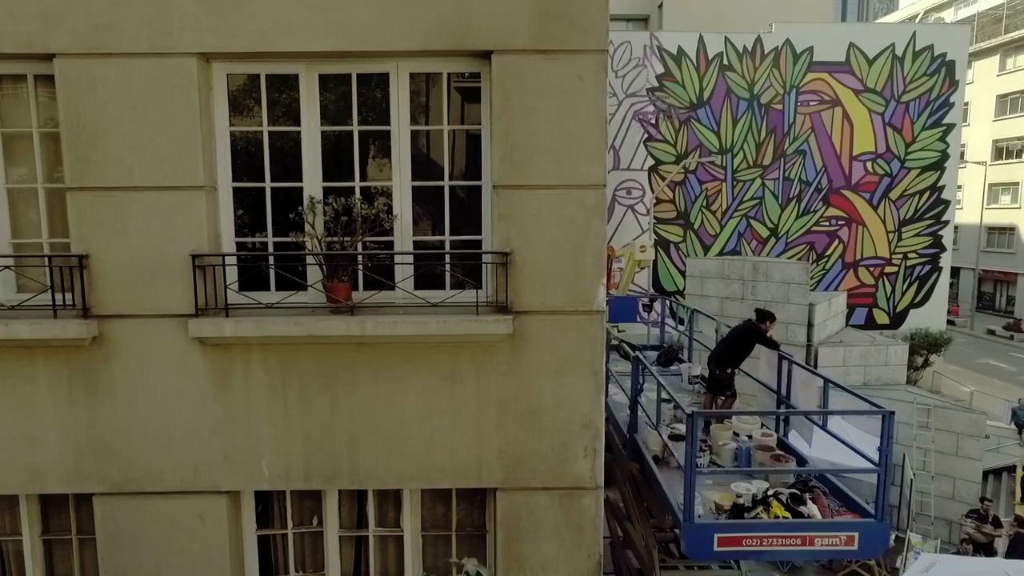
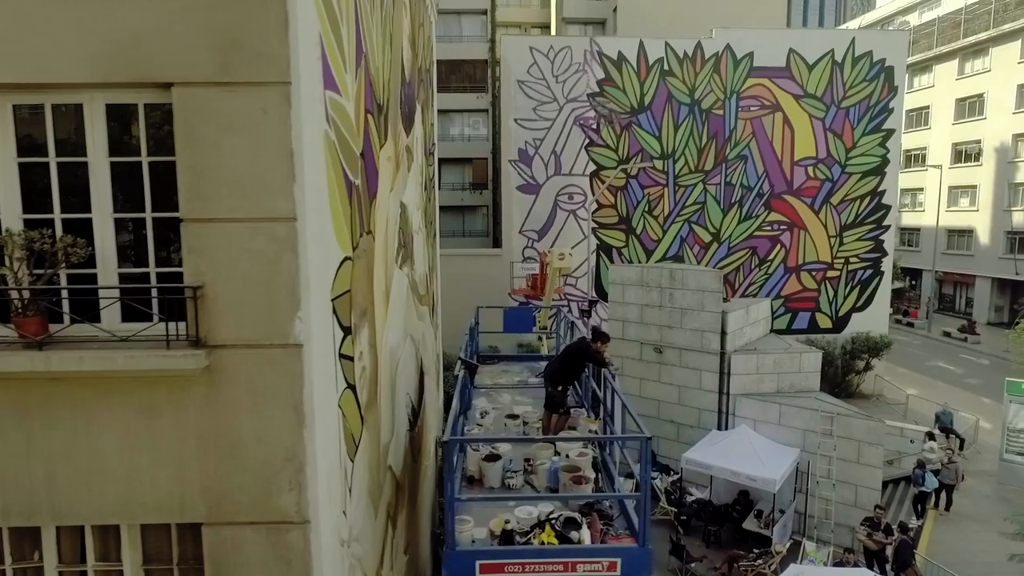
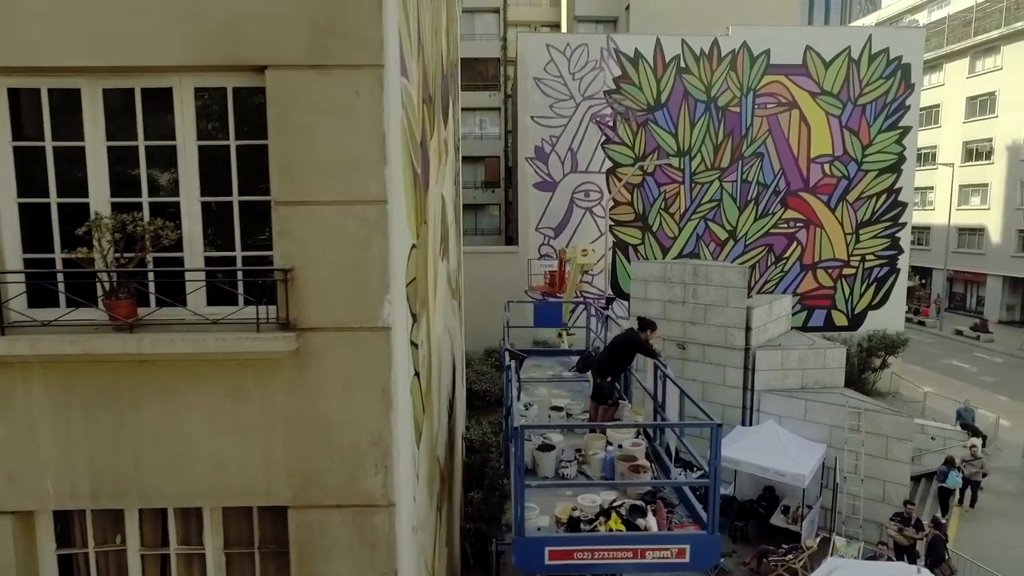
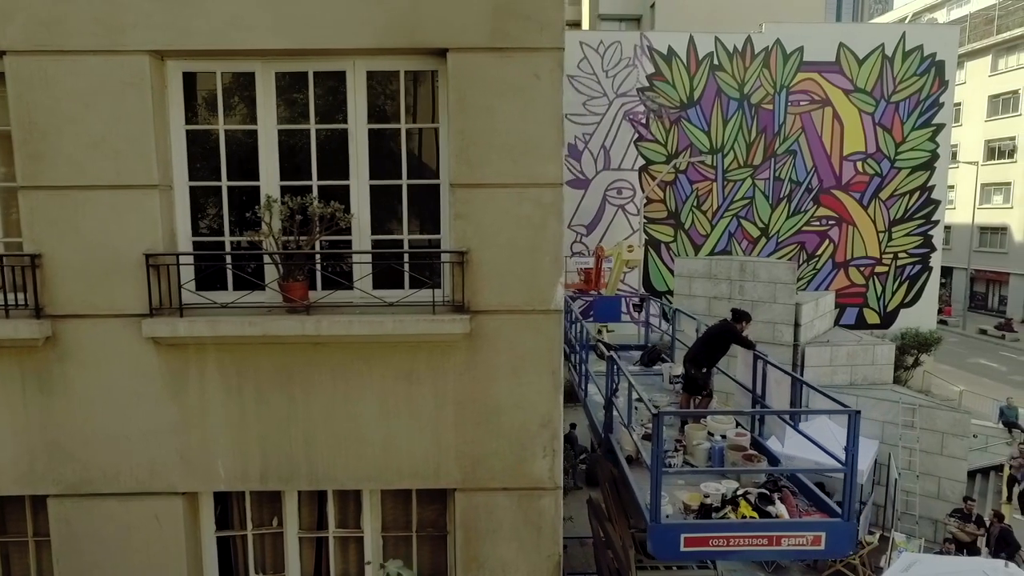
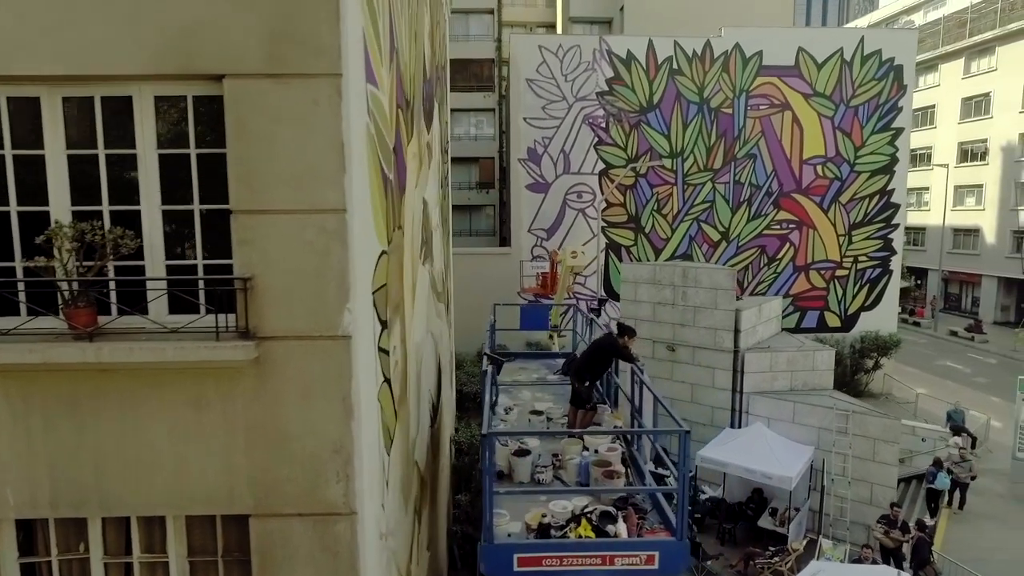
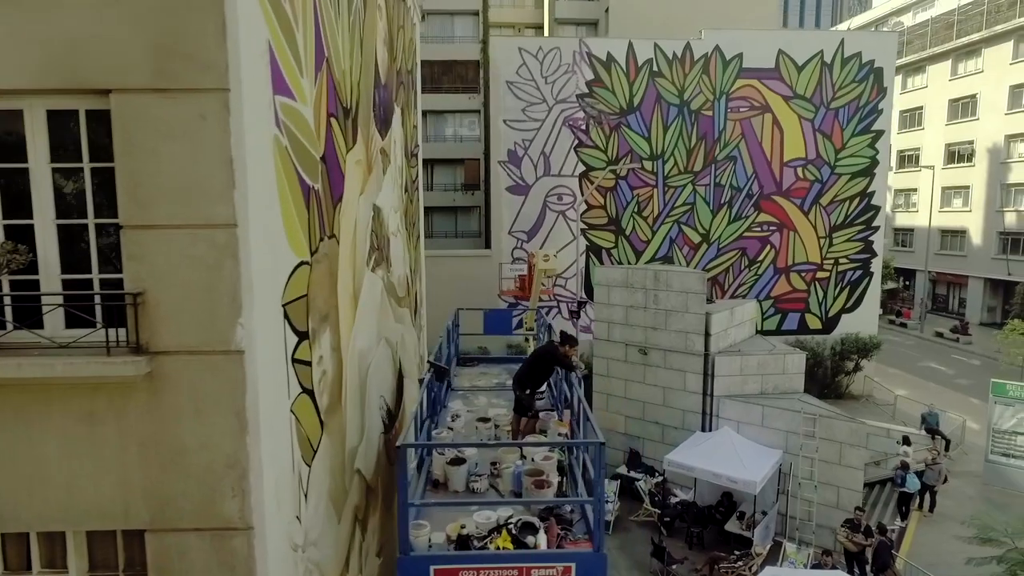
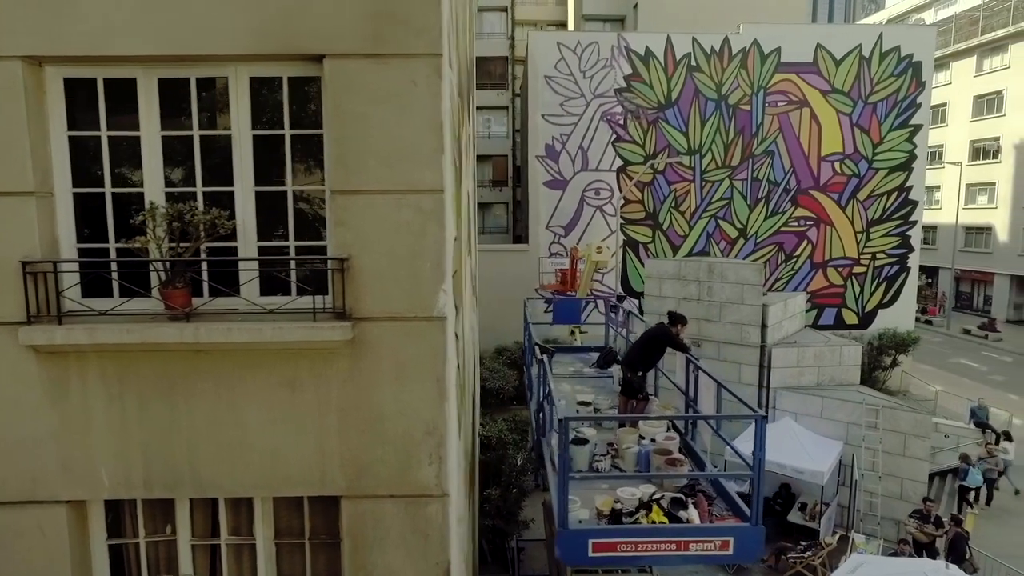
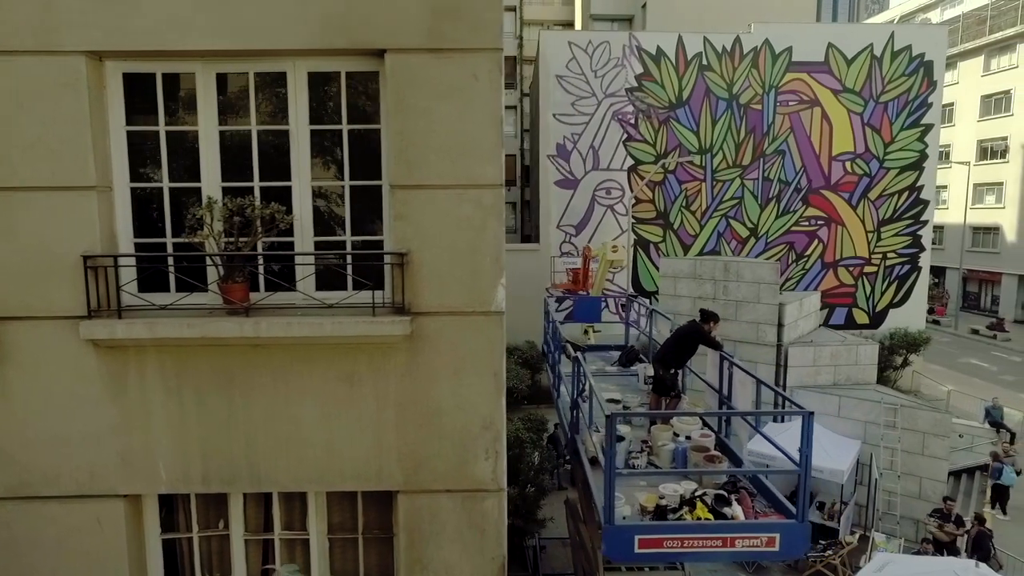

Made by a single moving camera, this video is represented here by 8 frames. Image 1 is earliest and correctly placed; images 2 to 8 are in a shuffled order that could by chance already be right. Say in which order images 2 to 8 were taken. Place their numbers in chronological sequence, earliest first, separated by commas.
4, 8, 7, 3, 5, 2, 6
